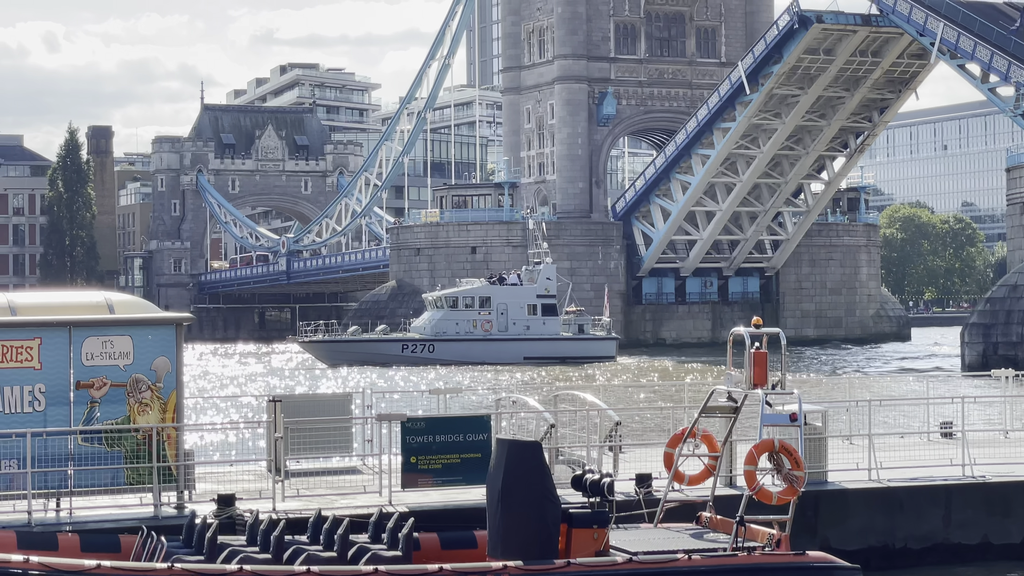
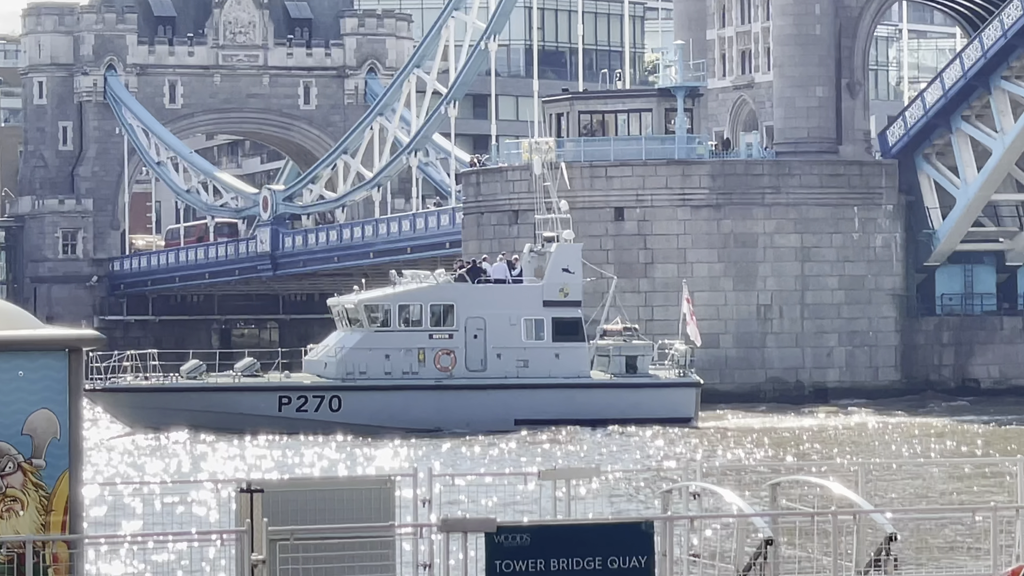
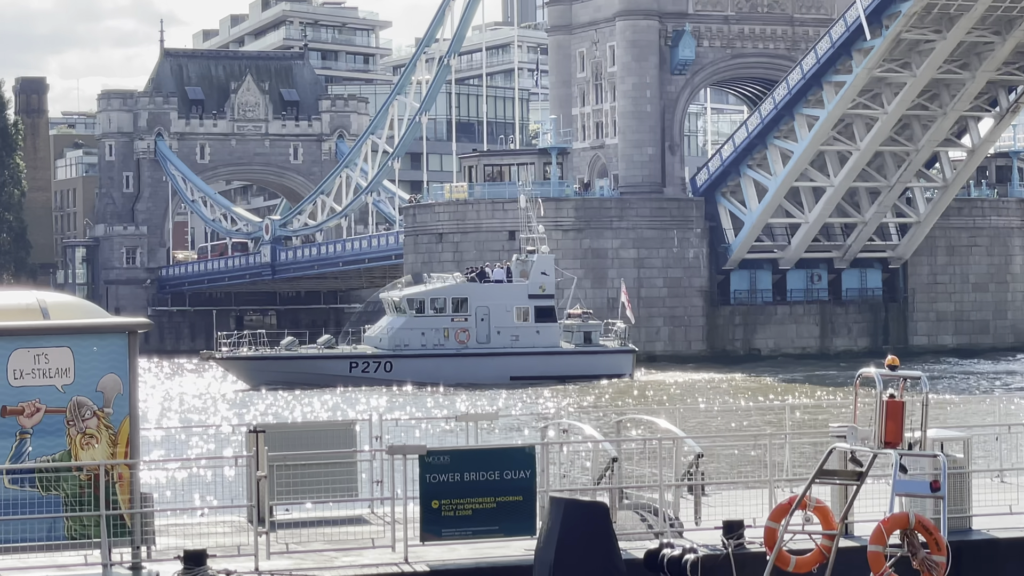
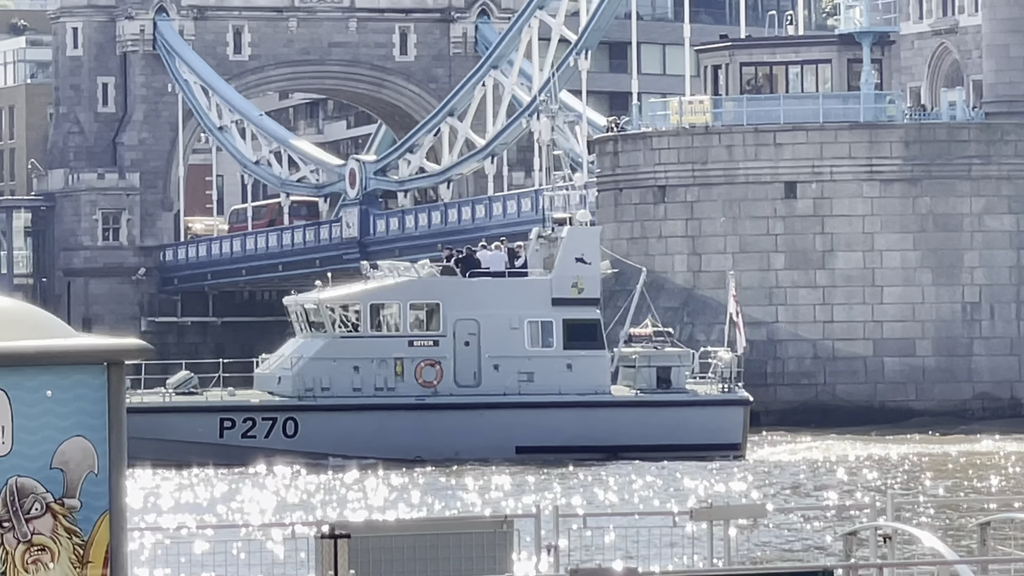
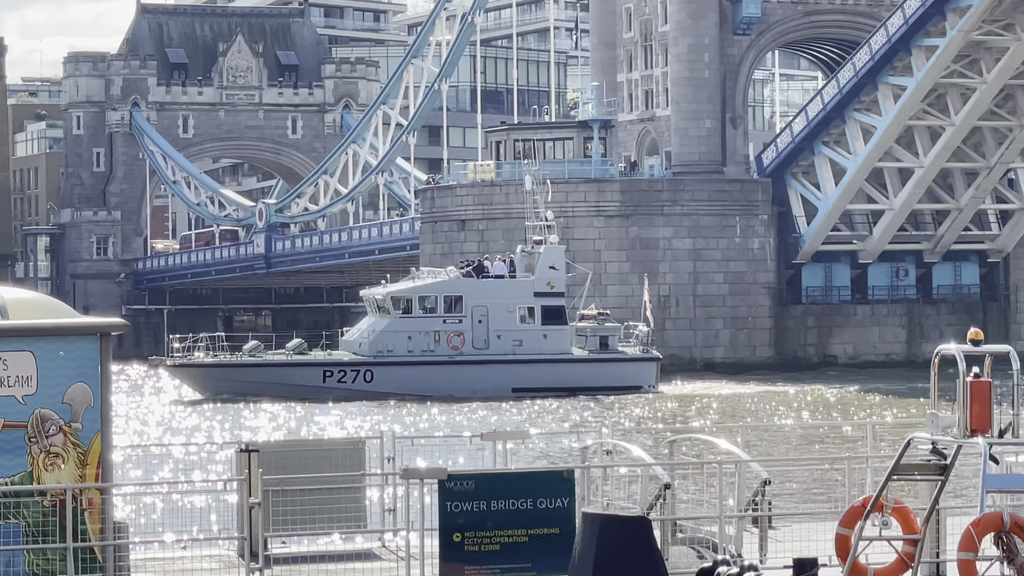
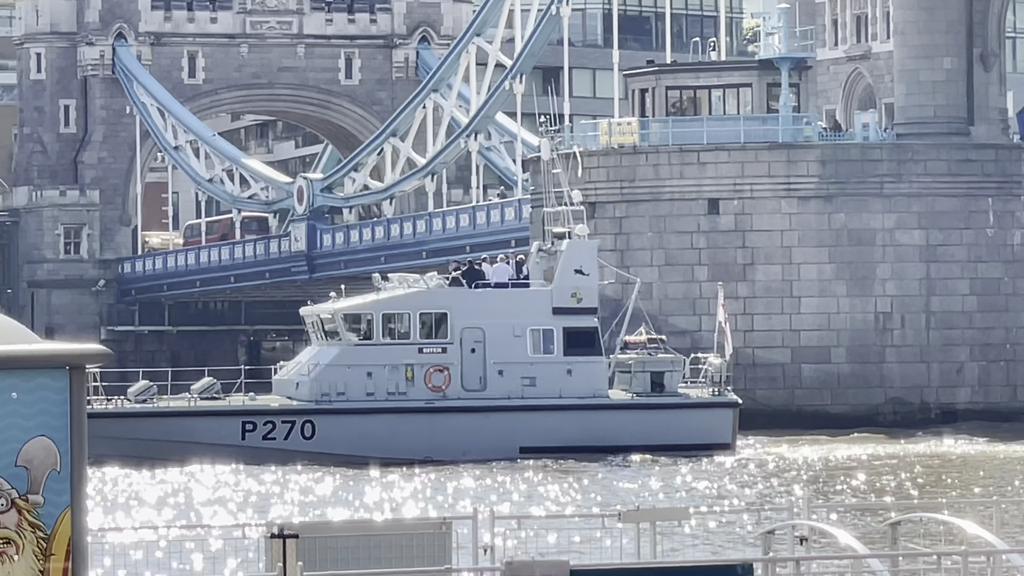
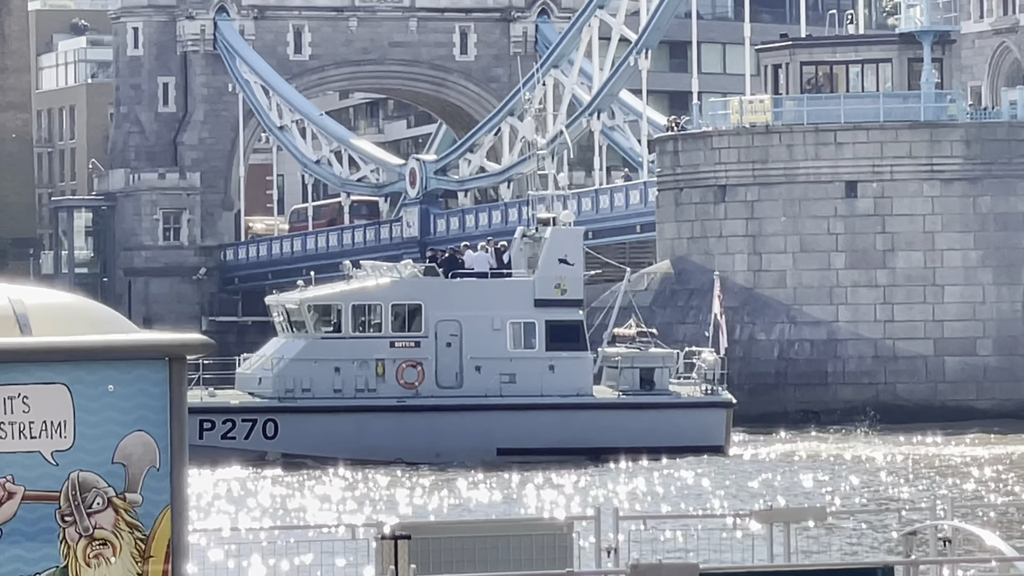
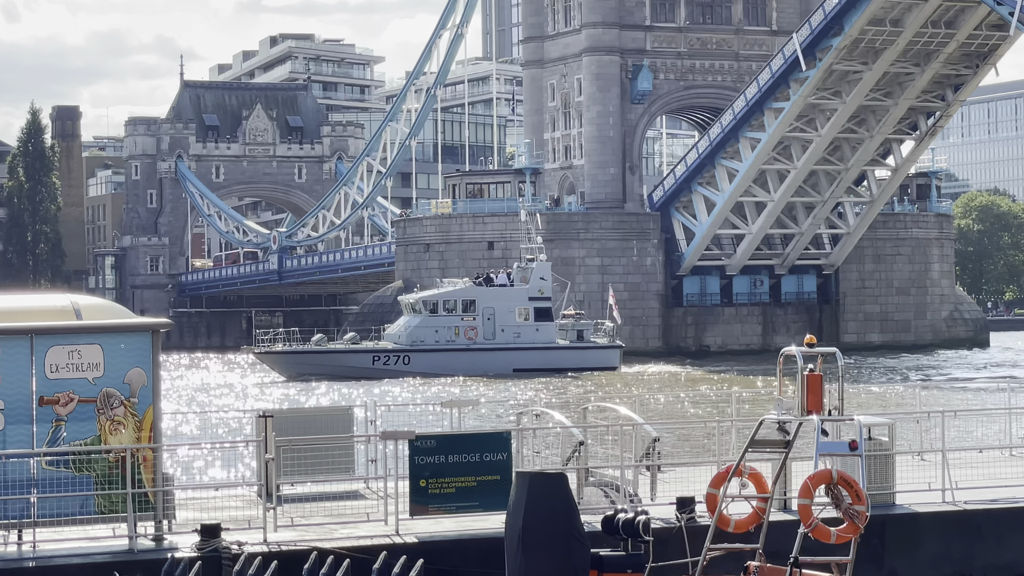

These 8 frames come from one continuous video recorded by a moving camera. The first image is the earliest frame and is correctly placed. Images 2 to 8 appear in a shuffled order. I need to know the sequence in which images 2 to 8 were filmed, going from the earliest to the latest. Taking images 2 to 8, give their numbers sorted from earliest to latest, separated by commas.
8, 3, 5, 2, 6, 4, 7
